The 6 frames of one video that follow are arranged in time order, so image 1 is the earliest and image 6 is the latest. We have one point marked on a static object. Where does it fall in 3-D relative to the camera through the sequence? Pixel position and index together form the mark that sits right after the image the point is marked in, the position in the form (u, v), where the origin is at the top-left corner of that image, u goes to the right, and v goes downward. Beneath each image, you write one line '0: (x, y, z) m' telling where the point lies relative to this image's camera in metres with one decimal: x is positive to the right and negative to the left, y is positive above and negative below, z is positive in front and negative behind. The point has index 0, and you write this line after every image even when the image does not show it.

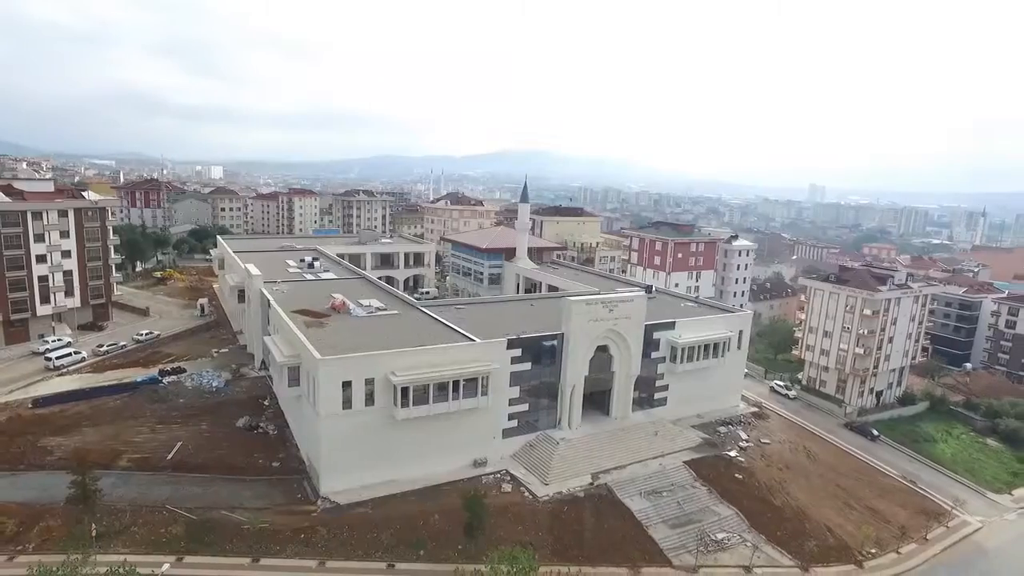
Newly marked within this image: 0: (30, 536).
0: (-15.7, -8.1, +20.0) m
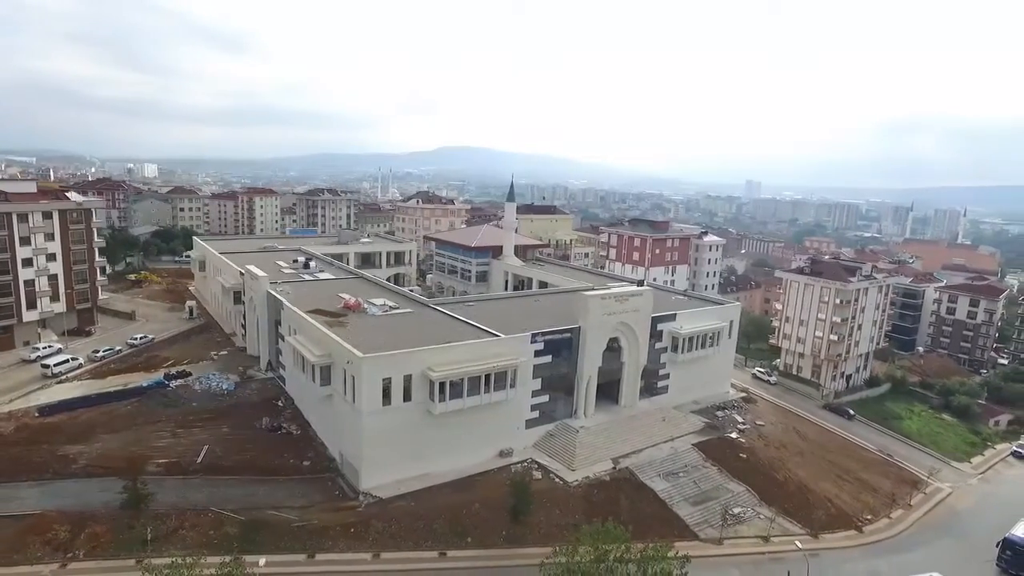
0: (-14.0, -8.2, +19.7) m
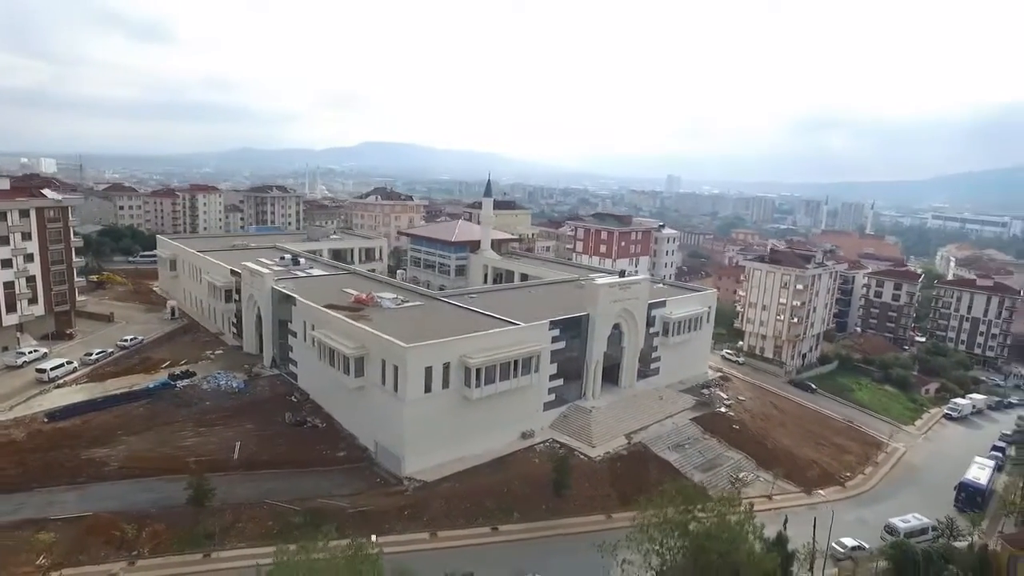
0: (-11.9, -8.1, +19.6) m
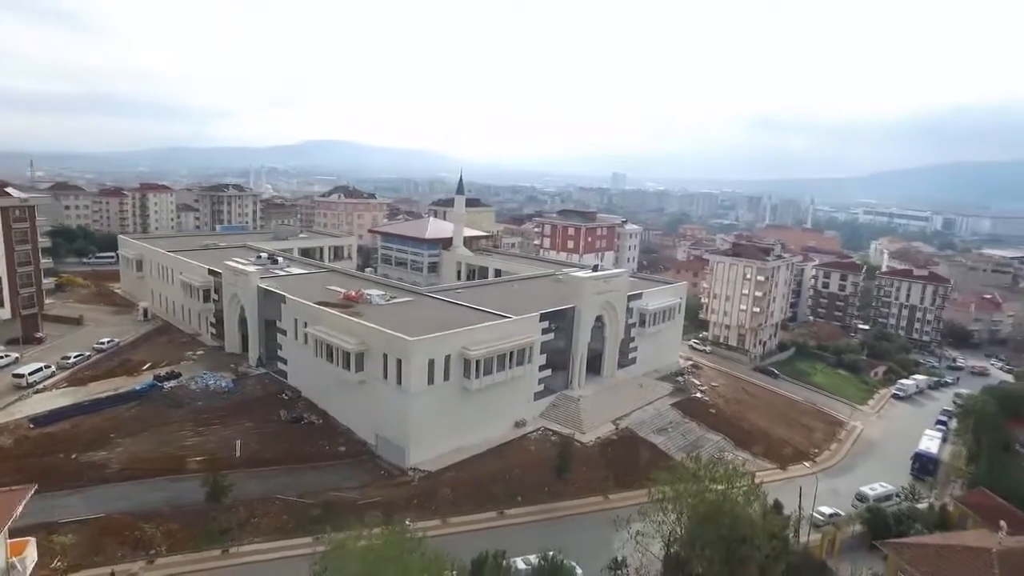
0: (-11.3, -8.1, +19.6) m
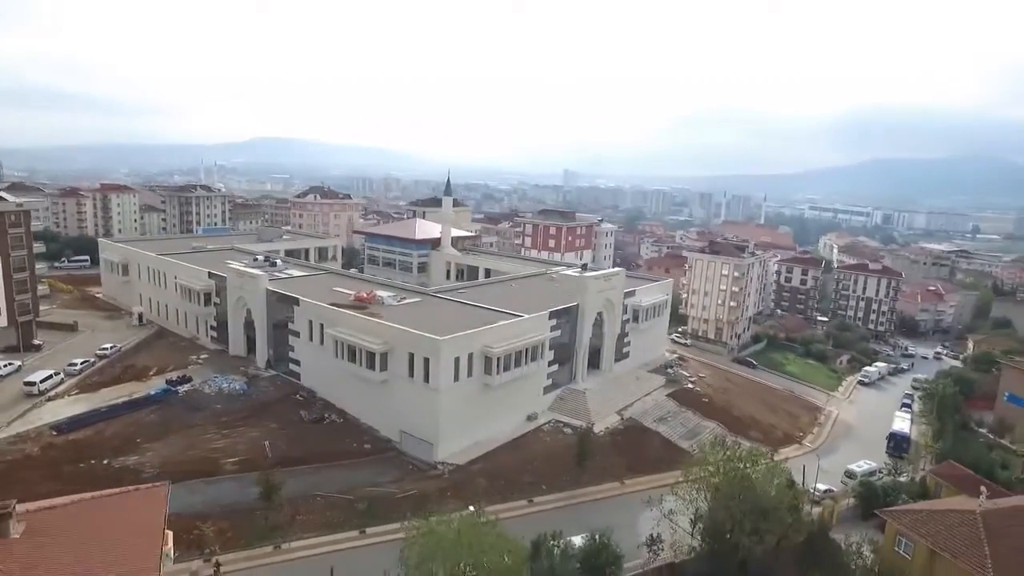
0: (-9.9, -8.2, +20.1) m
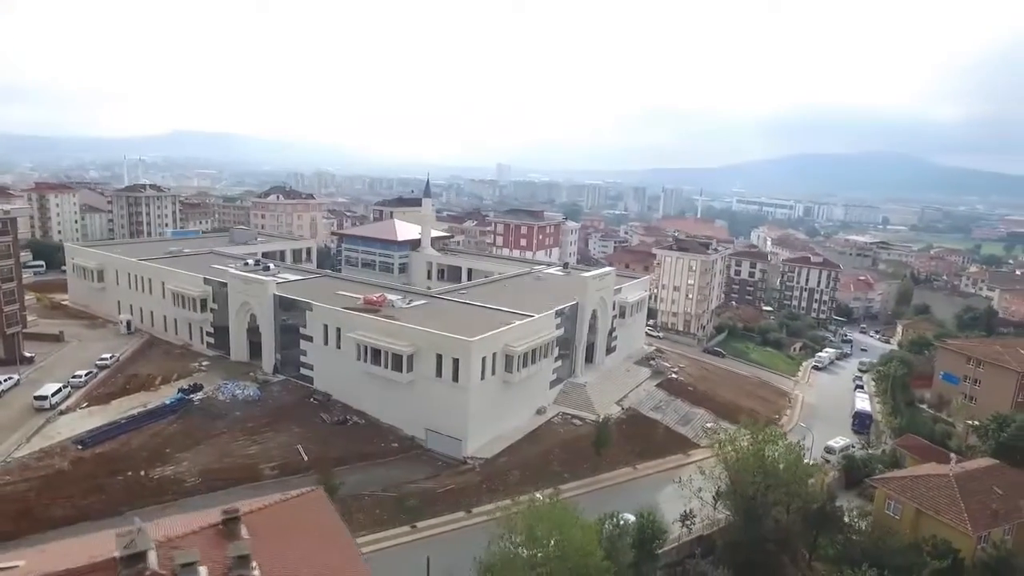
0: (-8.0, -8.6, +20.7) m
